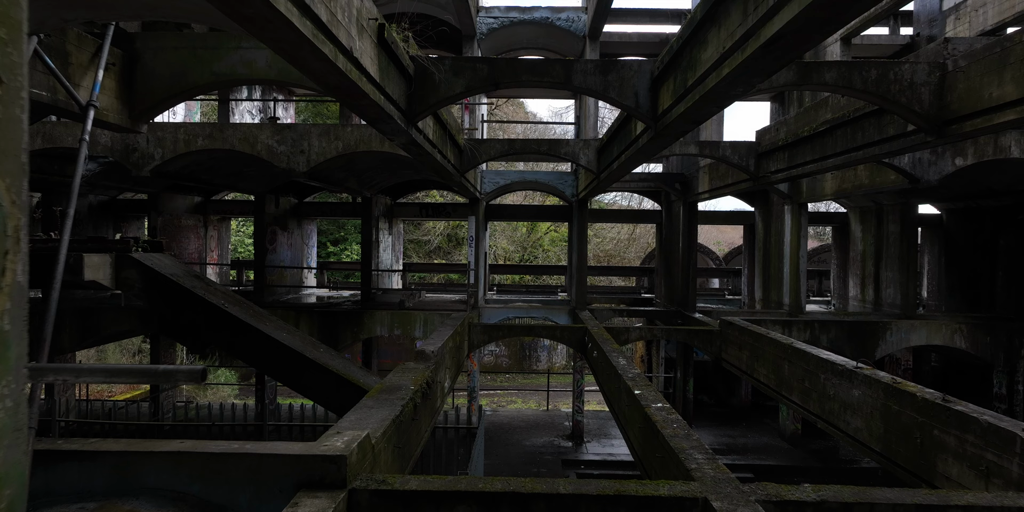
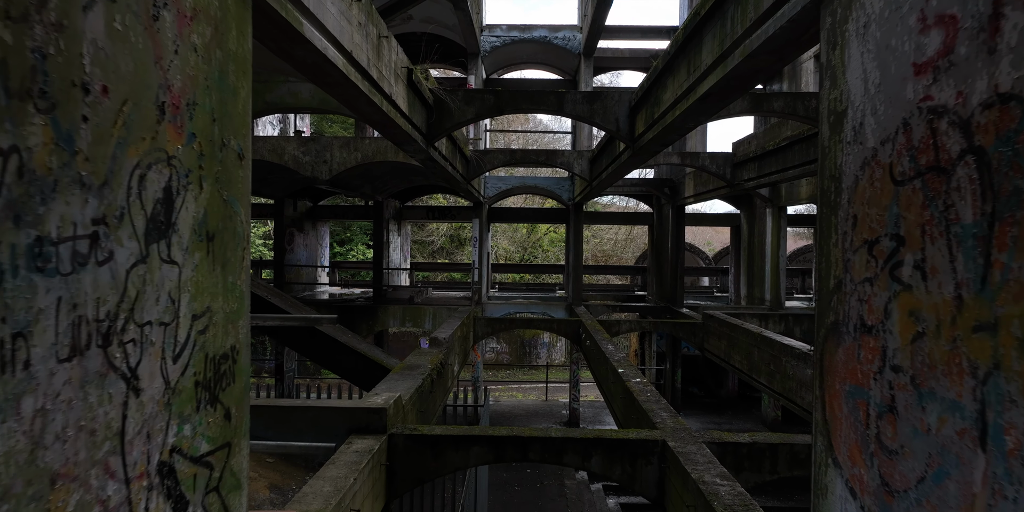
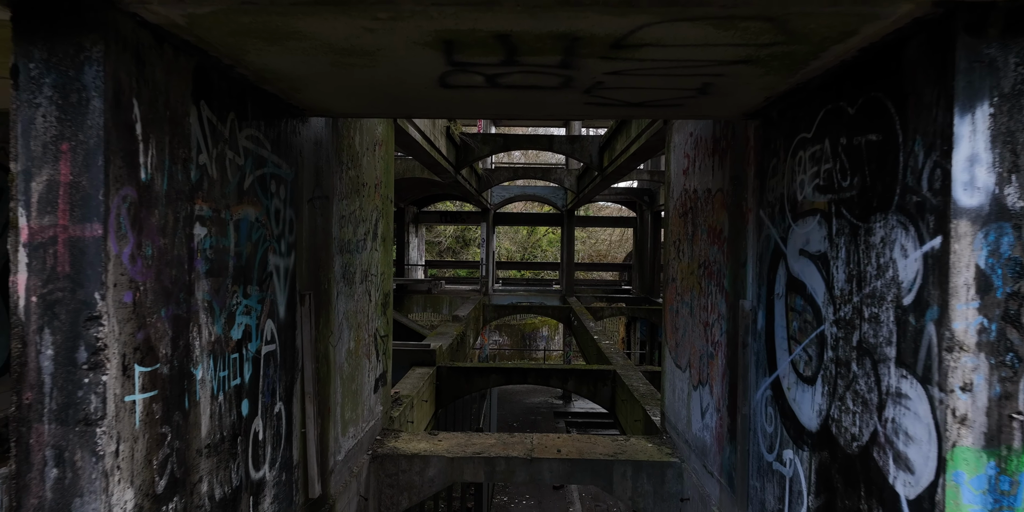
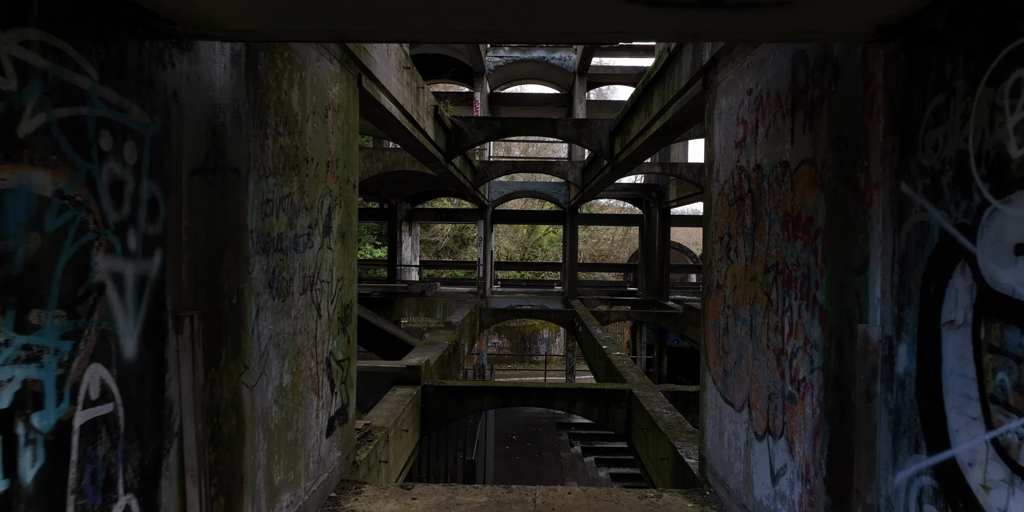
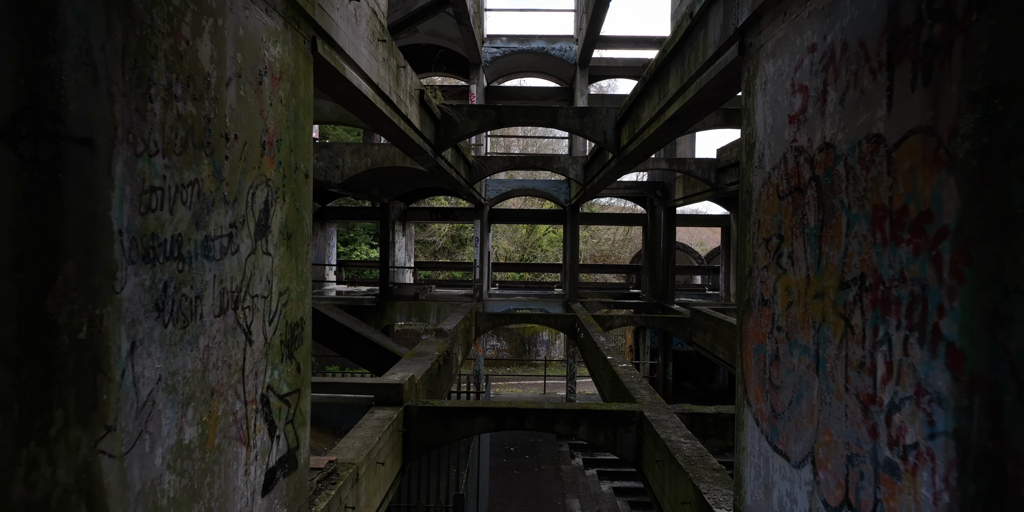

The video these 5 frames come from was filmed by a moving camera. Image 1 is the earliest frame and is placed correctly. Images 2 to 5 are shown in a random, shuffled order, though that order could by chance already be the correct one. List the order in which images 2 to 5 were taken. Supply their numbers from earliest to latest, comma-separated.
2, 5, 4, 3
